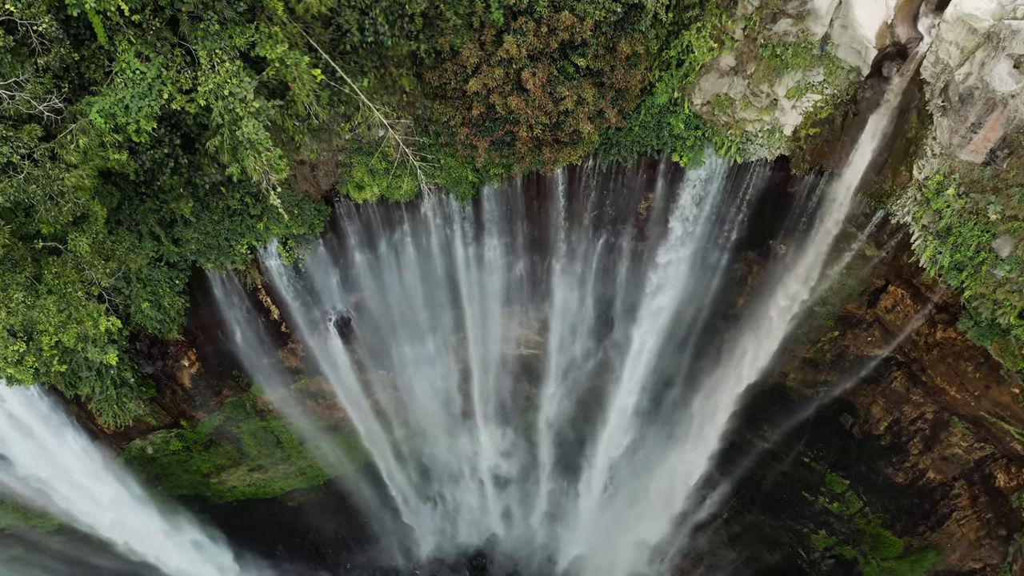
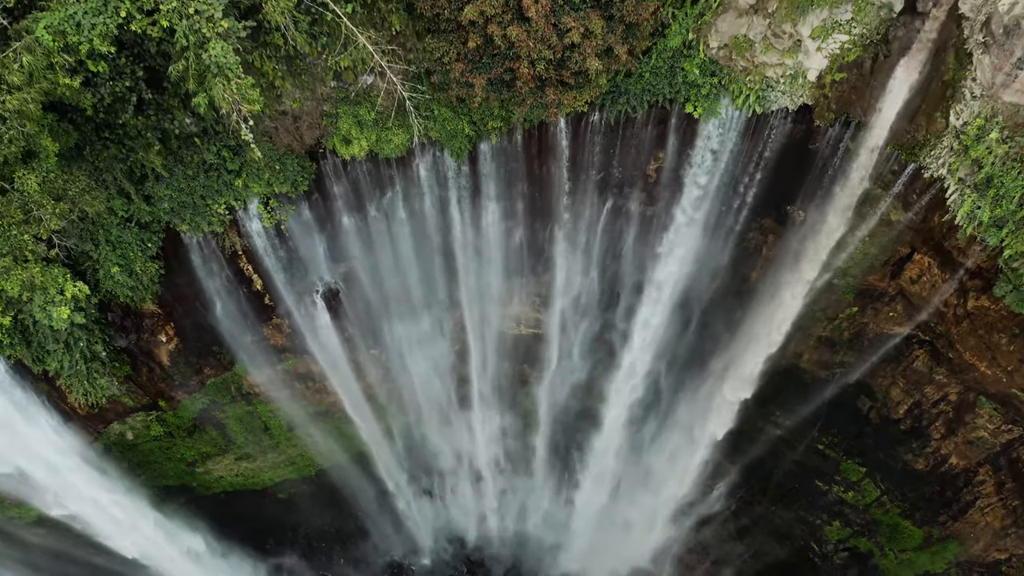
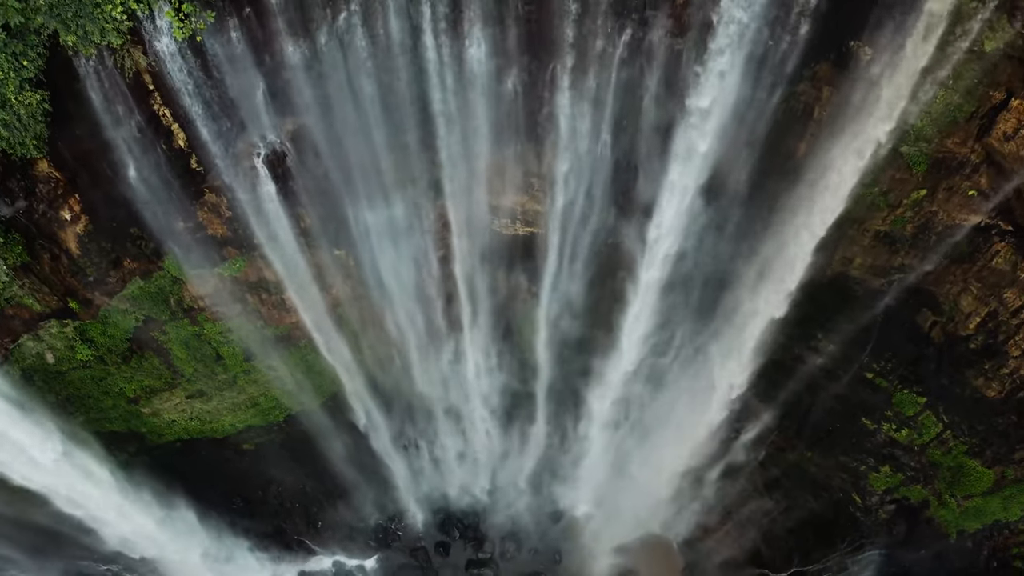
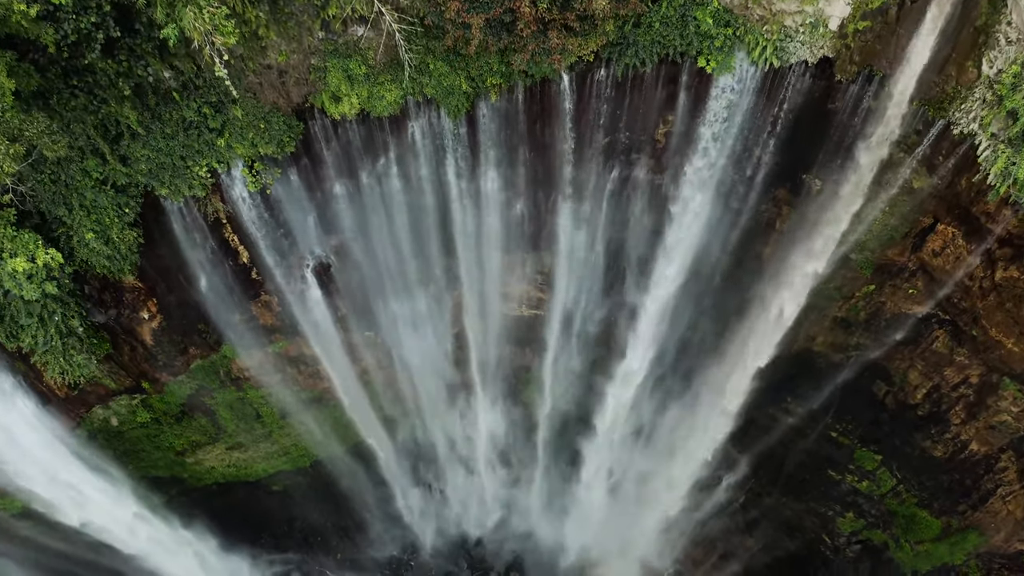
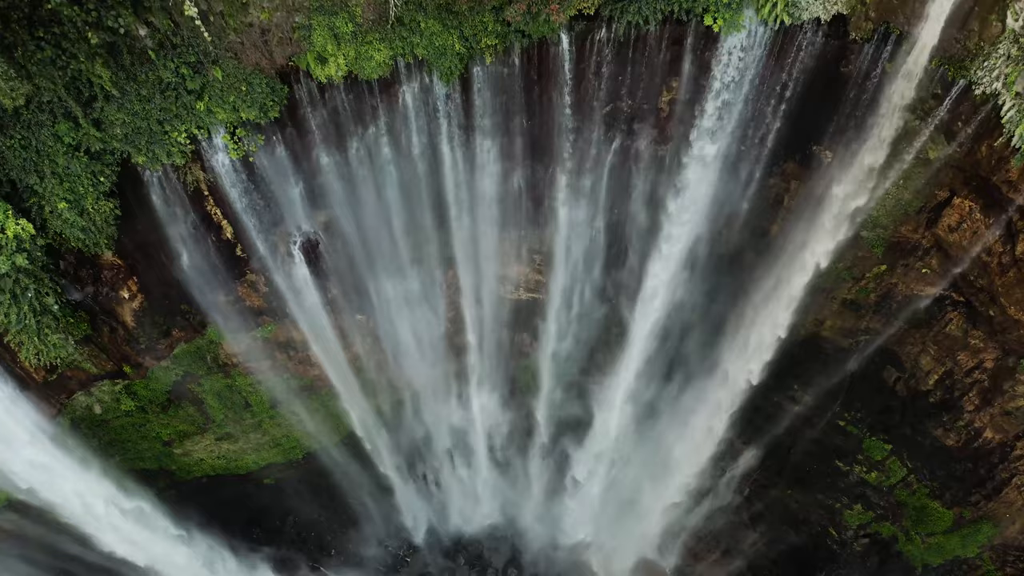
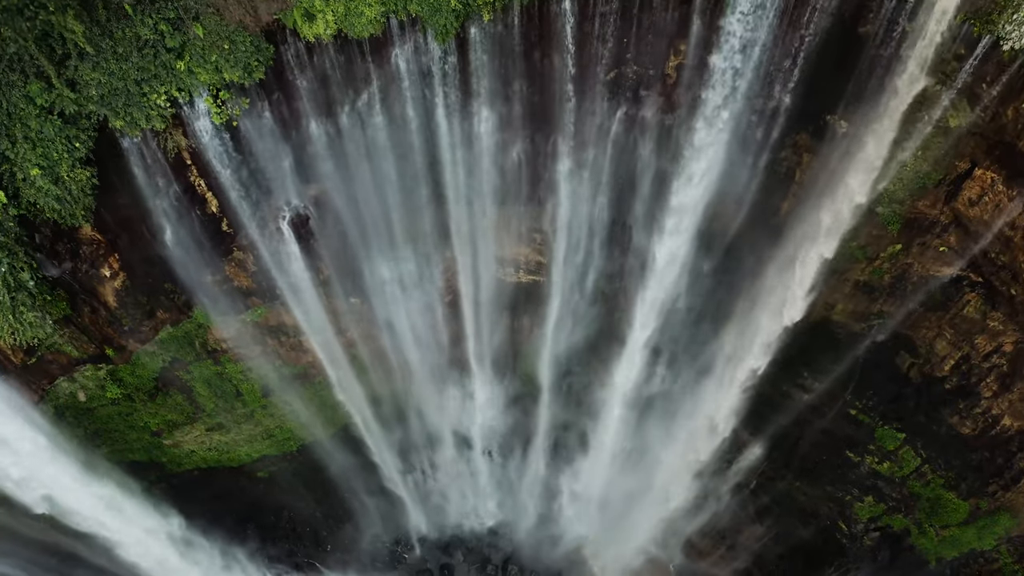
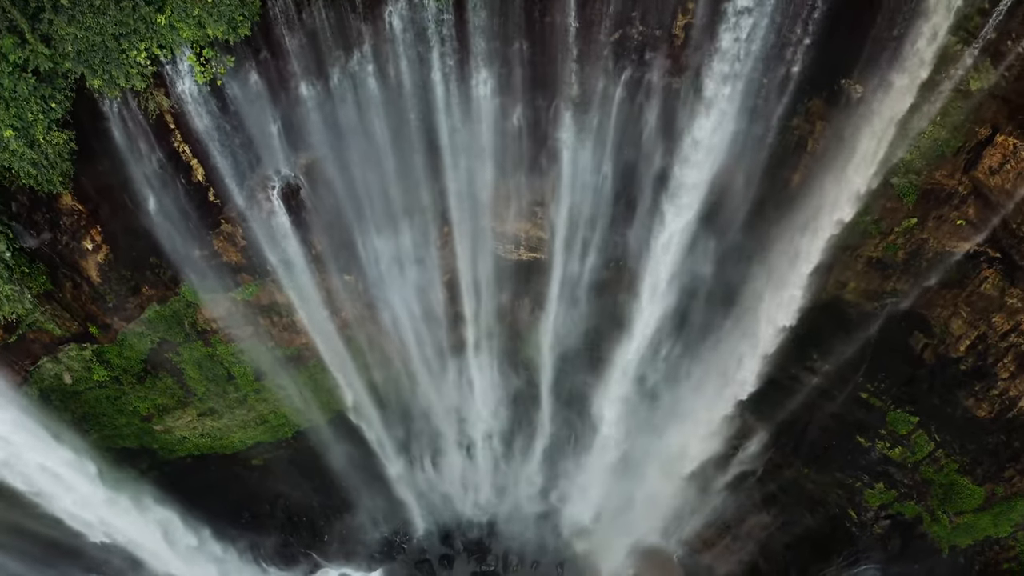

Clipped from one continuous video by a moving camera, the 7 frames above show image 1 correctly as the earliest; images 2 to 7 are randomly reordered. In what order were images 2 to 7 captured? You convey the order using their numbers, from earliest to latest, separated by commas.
2, 4, 5, 6, 7, 3
